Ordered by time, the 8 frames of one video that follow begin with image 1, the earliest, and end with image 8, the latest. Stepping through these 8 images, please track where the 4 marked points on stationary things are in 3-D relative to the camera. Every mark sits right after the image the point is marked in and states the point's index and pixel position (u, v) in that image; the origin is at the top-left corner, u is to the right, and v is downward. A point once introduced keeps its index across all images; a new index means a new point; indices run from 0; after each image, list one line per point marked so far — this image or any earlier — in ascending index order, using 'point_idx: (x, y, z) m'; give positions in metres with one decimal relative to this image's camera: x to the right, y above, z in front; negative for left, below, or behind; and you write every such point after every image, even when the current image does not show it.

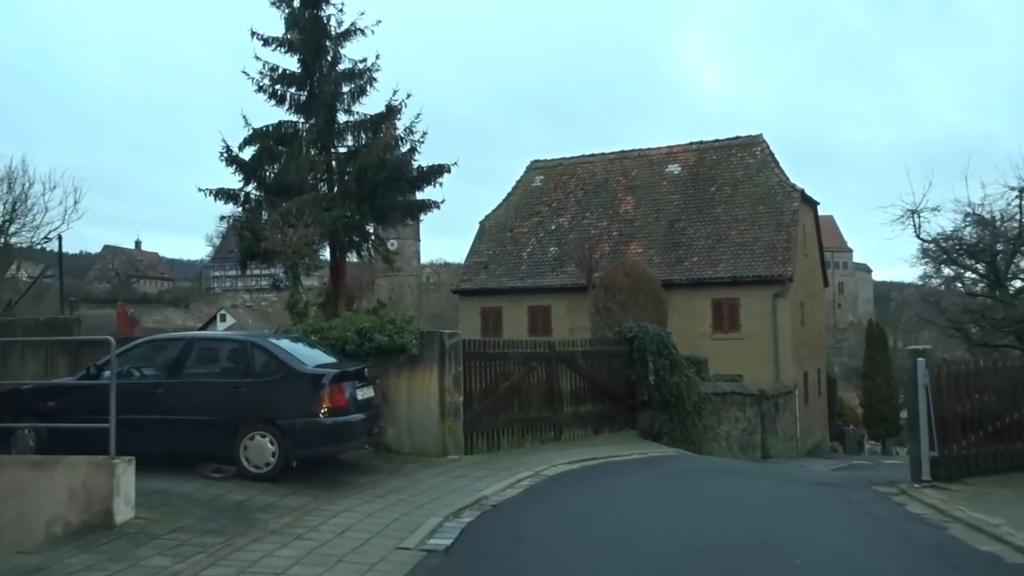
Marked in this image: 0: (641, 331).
0: (+2.6, -0.8, +16.4) m
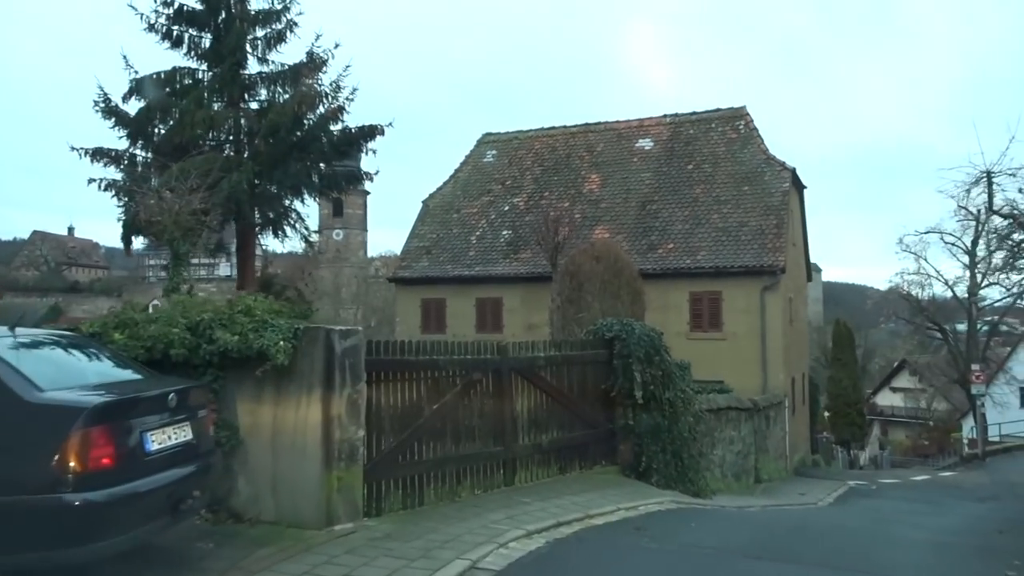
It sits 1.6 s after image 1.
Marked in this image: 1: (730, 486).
0: (+1.7, -0.6, +12.1) m
1: (+4.3, -4.0, +16.4) m
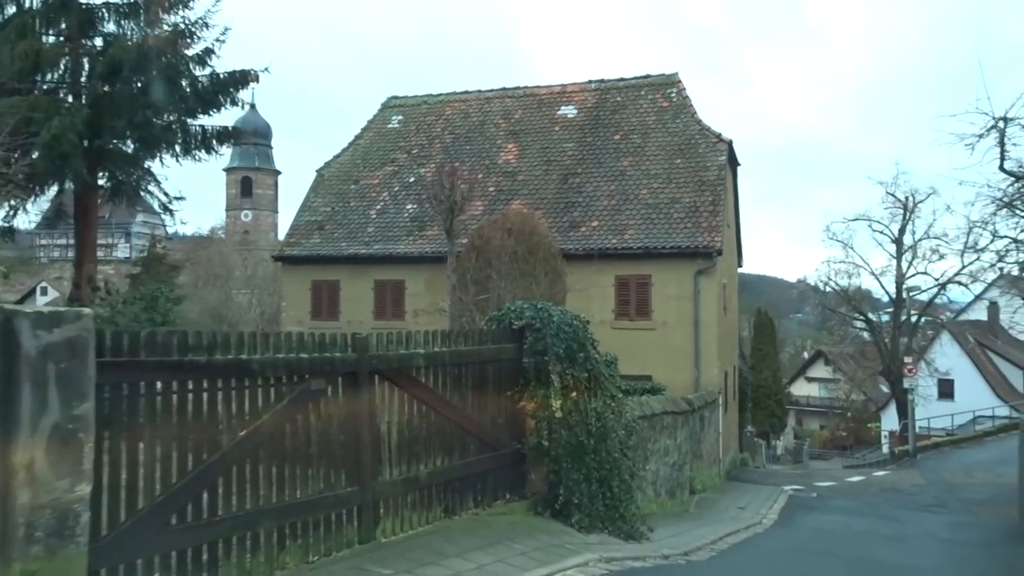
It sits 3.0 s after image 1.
0: (+0.3, -0.3, +9.0) m
1: (+2.5, -3.6, +13.6) m
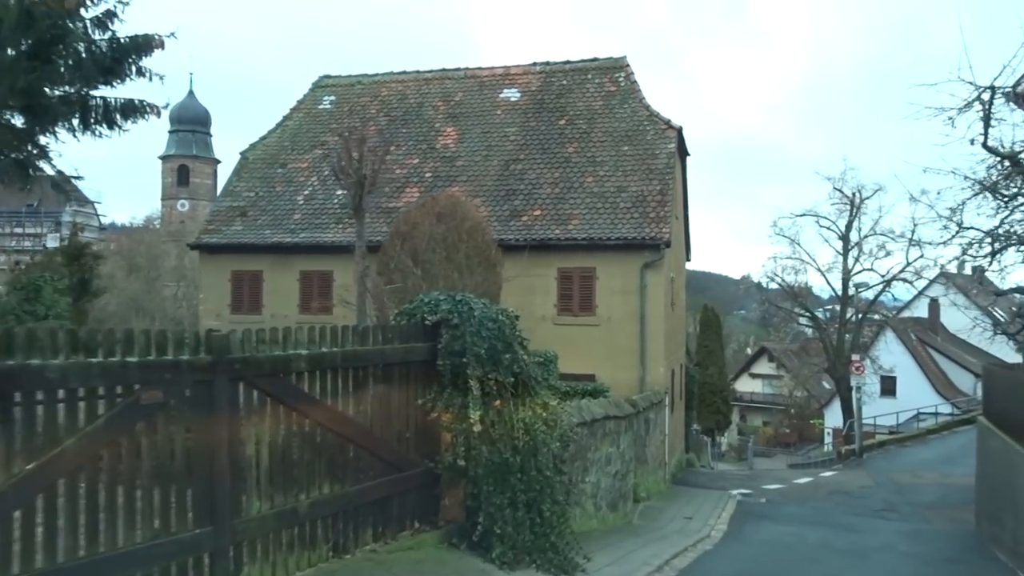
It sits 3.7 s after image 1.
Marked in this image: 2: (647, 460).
0: (-0.5, -0.2, +7.6) m
1: (+1.4, -3.5, +12.3) m
2: (+2.9, -3.7, +17.4) m
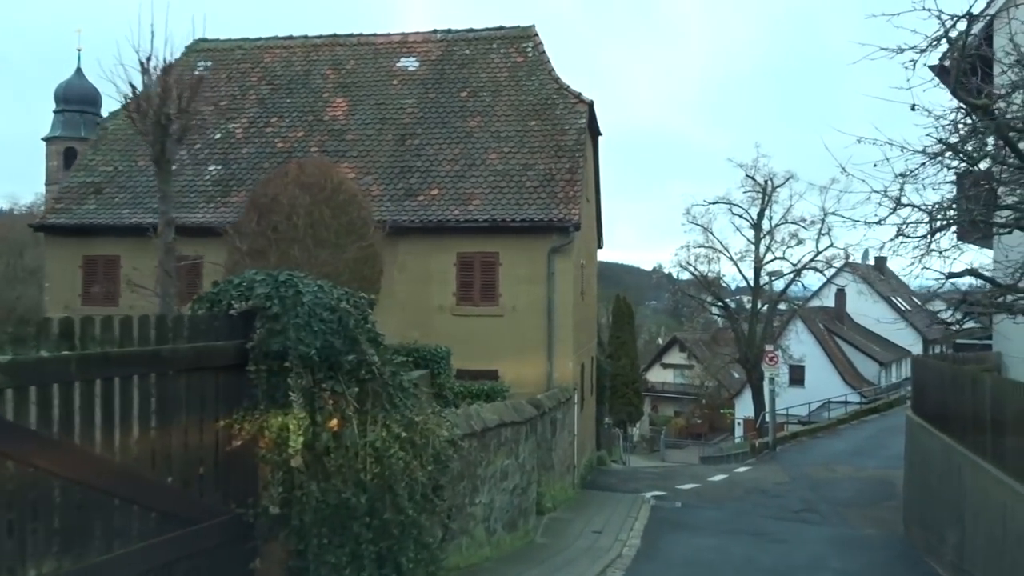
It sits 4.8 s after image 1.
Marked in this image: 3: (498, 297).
0: (-1.6, 0.0, +5.5) m
1: (-0.2, -3.3, +10.4) m
2: (+0.8, -3.4, +15.7) m
3: (-0.3, -0.2, +18.7) m
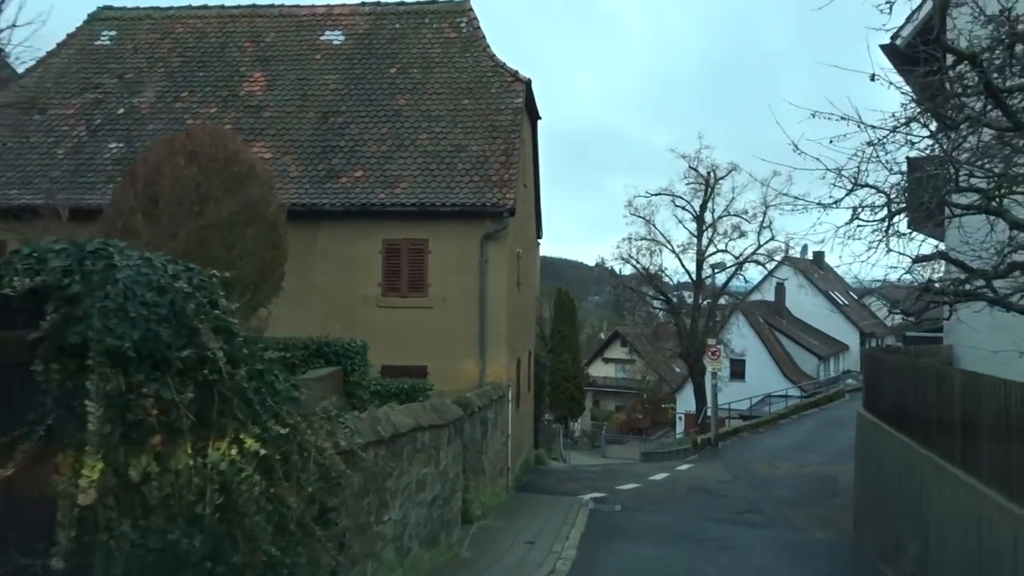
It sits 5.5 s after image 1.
0: (-2.1, +0.1, +4.1) m
1: (-1.1, -3.1, +9.1) m
2: (-0.5, -3.2, +14.4) m
3: (-1.8, 0.0, +17.4) m
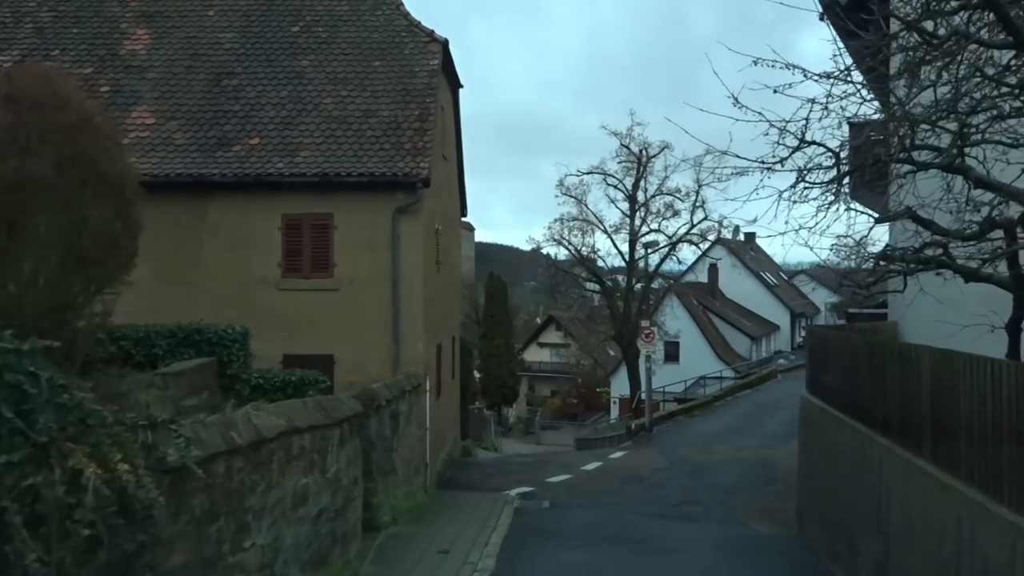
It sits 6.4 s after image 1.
0: (-2.7, +0.2, +2.4) m
1: (-2.0, -2.9, +7.5) m
2: (-1.8, -2.9, +12.9) m
3: (-3.4, +0.4, +15.7) m
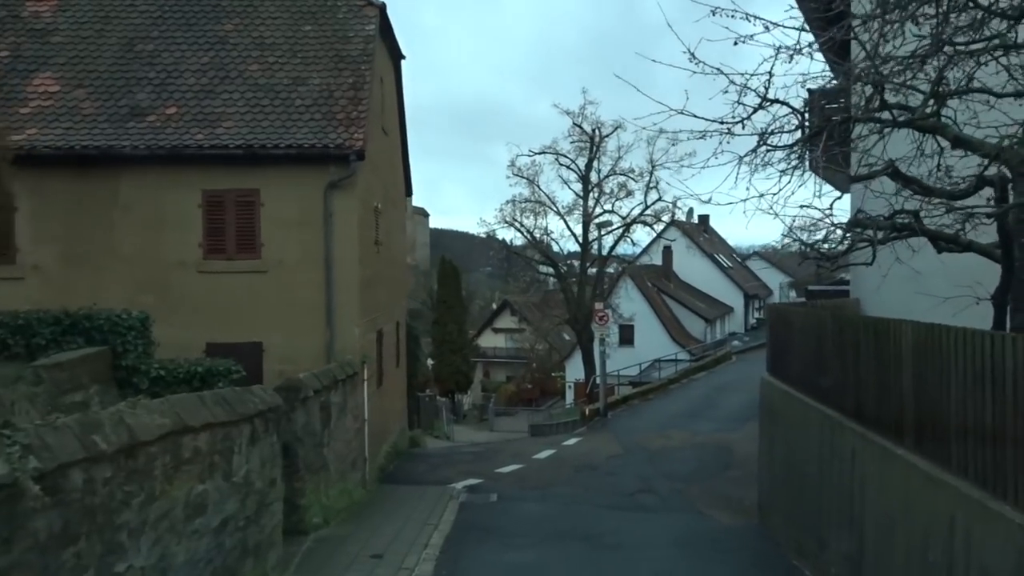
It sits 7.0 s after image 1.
0: (-3.0, +0.3, +1.2) m
1: (-2.6, -2.7, +6.4) m
2: (-2.7, -2.6, +11.8) m
3: (-4.4, +0.7, +14.5) m
